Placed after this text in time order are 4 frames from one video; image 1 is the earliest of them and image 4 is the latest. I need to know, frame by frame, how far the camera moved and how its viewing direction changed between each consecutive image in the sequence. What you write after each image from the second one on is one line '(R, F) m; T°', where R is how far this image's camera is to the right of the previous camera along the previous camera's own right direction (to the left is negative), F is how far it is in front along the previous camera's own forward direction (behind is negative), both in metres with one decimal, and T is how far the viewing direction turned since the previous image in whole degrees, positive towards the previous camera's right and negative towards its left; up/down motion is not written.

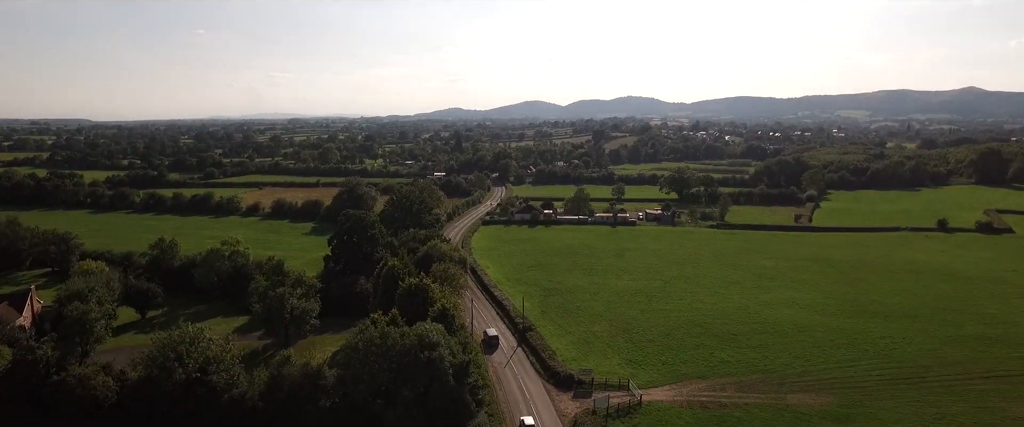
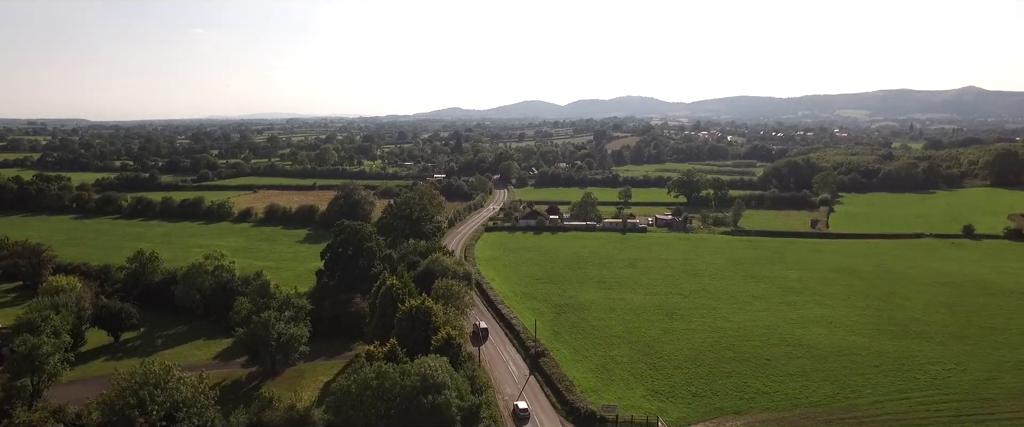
(-0.7, +3.6) m; 0°
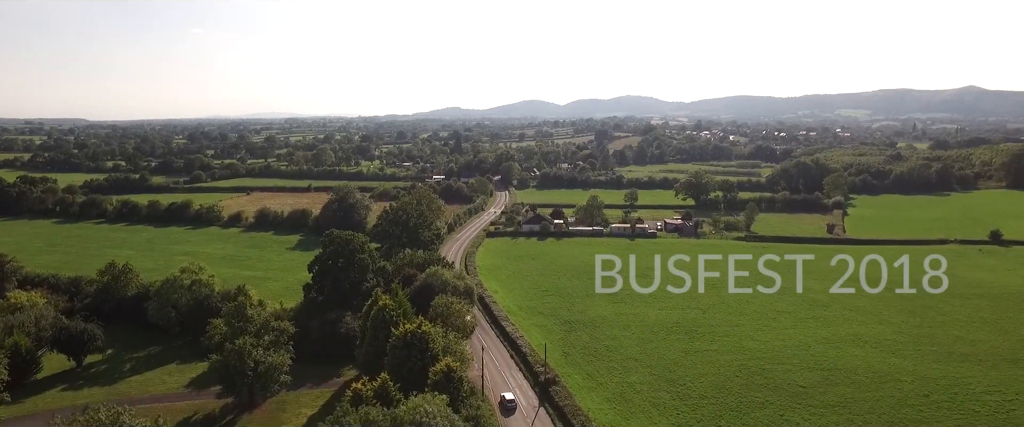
(-0.4, +3.5) m; 0°
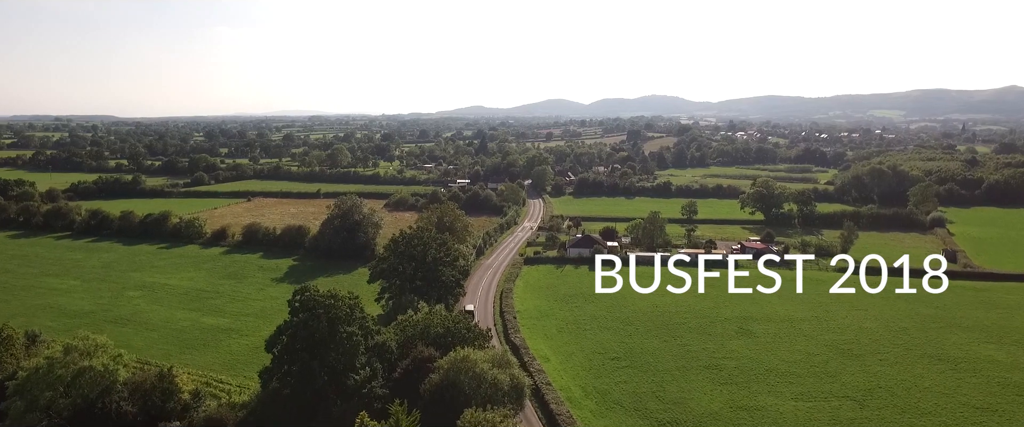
(-2.4, +14.1) m; -2°
